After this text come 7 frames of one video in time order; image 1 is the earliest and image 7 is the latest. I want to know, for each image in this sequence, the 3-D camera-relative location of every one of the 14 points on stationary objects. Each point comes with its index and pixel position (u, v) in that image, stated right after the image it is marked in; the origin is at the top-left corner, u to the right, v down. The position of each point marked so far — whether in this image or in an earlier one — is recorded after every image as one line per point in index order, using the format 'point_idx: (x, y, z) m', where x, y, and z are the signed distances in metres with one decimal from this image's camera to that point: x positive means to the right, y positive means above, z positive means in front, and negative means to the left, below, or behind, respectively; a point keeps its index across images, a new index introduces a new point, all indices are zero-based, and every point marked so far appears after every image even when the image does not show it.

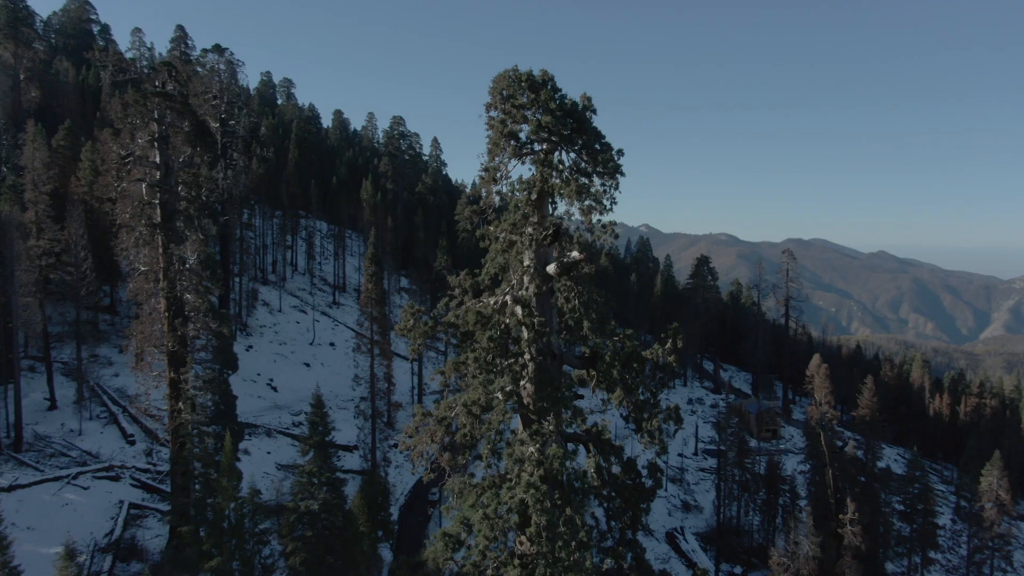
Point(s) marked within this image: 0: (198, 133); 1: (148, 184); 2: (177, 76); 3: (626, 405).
0: (-7.3, +3.6, +17.9) m
1: (-8.0, +2.3, +16.9) m
2: (-7.6, +4.8, +17.5) m
3: (+1.2, -1.2, +7.9) m
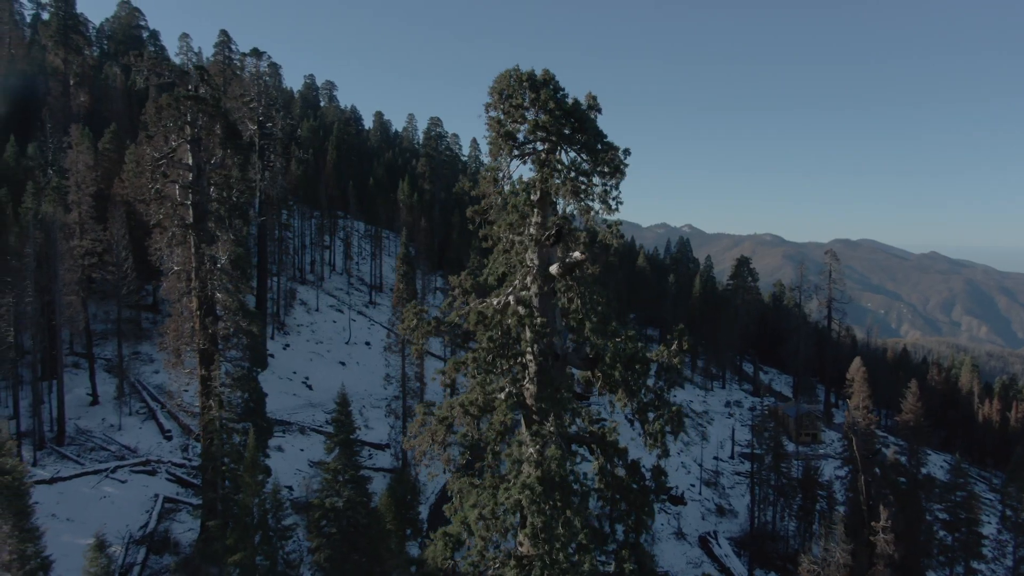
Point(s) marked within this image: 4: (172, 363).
0: (-6.7, +3.6, +18.2) m
1: (-7.5, +2.3, +17.3) m
2: (-7.0, +4.8, +17.8) m
3: (+1.2, -1.2, +7.8) m
4: (-7.6, -1.7, +17.5) m
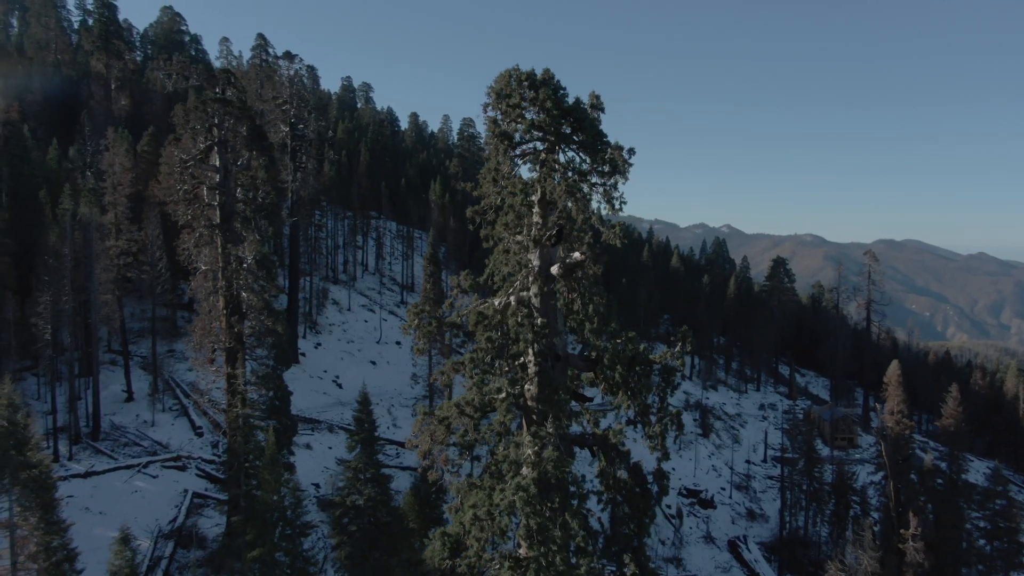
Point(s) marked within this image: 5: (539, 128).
0: (-6.2, +3.6, +18.5) m
1: (-7.0, +2.3, +17.6) m
2: (-6.5, +4.8, +18.1) m
3: (+1.2, -1.2, +7.7) m
4: (-7.2, -1.7, +17.8) m
5: (+0.2, +1.5, +7.1) m
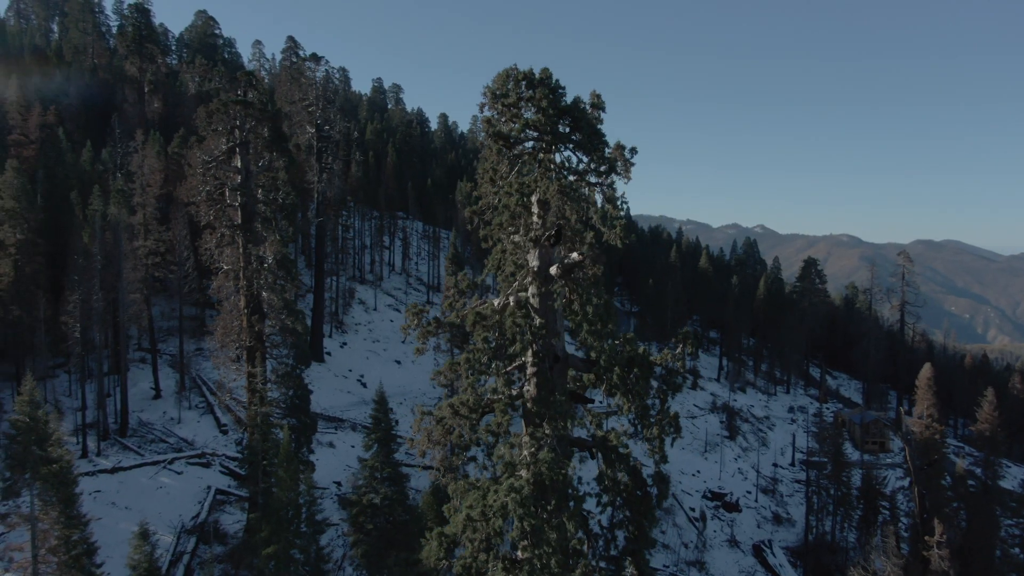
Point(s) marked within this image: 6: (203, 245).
0: (-5.8, +3.7, +18.7) m
1: (-6.6, +2.3, +17.8) m
2: (-6.1, +4.9, +18.3) m
3: (+1.2, -1.2, +7.6) m
4: (-6.8, -1.7, +18.1) m
5: (+0.2, +1.5, +7.0) m
6: (-7.4, +1.0, +18.3) m
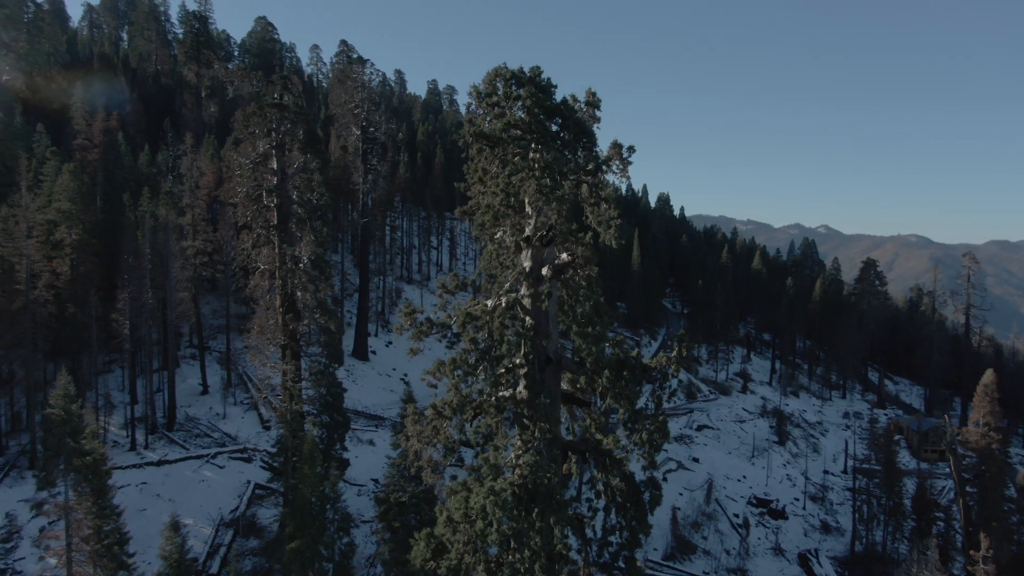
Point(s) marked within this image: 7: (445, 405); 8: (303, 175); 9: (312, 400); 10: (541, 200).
0: (-5.0, +3.7, +19.0) m
1: (-5.9, +2.4, +18.2) m
2: (-5.4, +4.9, +18.7) m
3: (+1.1, -1.2, +7.5) m
4: (-6.1, -1.7, +18.5) m
5: (+0.1, +1.4, +6.9) m
6: (-6.7, +1.1, +18.7) m
7: (-0.6, -1.2, +7.6) m
8: (-5.2, +2.8, +18.9) m
9: (-4.8, -2.7, +18.4) m
10: (+0.3, +0.8, +7.2) m
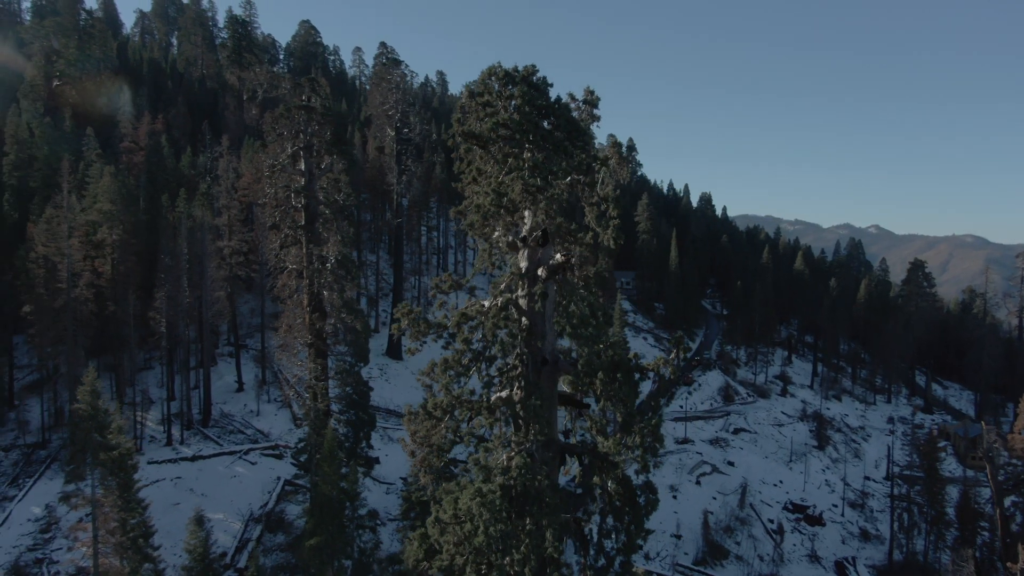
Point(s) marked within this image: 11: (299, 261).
0: (-4.4, +3.7, +19.2) m
1: (-5.4, +2.4, +18.5) m
2: (-4.8, +4.9, +18.9) m
3: (+1.0, -1.2, +7.4) m
4: (-5.6, -1.6, +18.7) m
5: (0.0, +1.4, +6.9) m
6: (-6.1, +1.1, +19.0) m
7: (-0.7, -1.2, +7.6) m
8: (-4.6, +2.8, +19.1) m
9: (-4.3, -2.7, +18.6) m
10: (+0.2, +0.8, +7.1) m
11: (-5.2, +0.6, +18.4) m
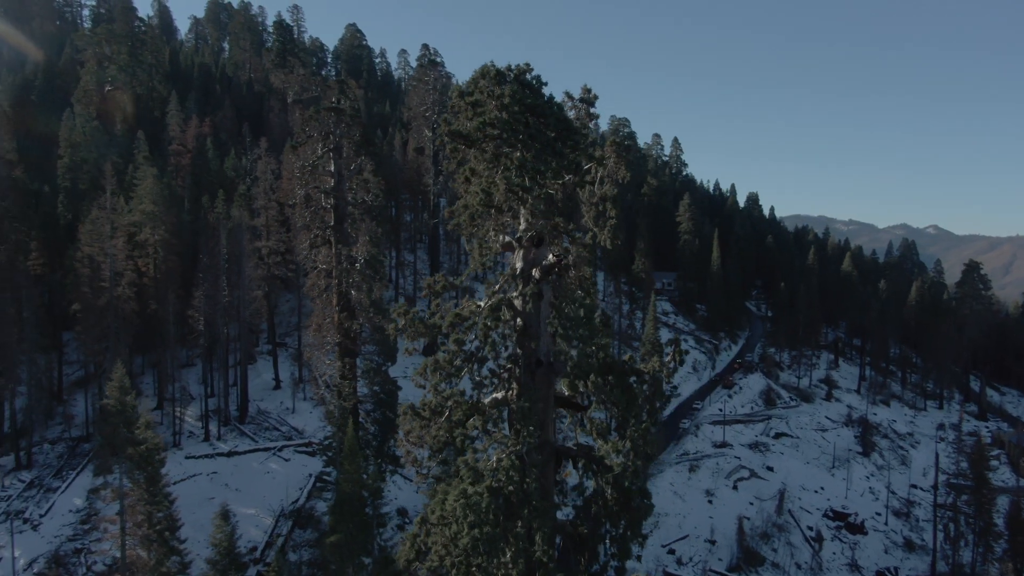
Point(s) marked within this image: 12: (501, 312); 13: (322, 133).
0: (-3.8, +3.7, +19.4) m
1: (-4.8, +2.4, +18.7) m
2: (-4.2, +4.9, +19.2) m
3: (+0.9, -1.2, +7.3) m
4: (-5.0, -1.6, +19.0) m
5: (-0.1, +1.4, +6.9) m
6: (-5.5, +1.1, +19.3) m
7: (-0.7, -1.2, +7.6) m
8: (-4.0, +2.8, +19.4) m
9: (-3.7, -2.7, +18.8) m
10: (+0.1, +0.8, +7.1) m
11: (-4.6, +0.6, +18.7) m
12: (-0.1, -0.2, +7.4) m
13: (-4.7, +3.8, +18.8) m
